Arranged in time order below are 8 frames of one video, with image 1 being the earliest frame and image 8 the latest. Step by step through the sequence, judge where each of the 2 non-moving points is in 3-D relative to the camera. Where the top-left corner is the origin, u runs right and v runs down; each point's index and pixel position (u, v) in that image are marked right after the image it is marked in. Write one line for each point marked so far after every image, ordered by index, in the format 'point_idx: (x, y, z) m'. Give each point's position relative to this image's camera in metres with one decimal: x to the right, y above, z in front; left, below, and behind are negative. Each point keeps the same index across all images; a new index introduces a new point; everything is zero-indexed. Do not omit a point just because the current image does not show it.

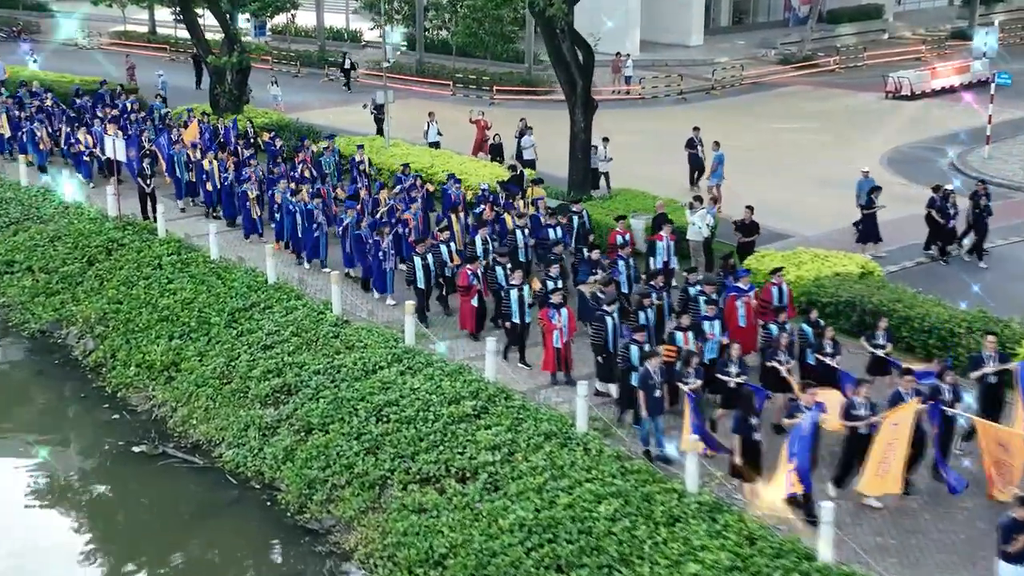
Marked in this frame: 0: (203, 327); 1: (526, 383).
0: (-5.0, -0.6, +17.0) m
1: (+0.2, -1.2, +13.8) m
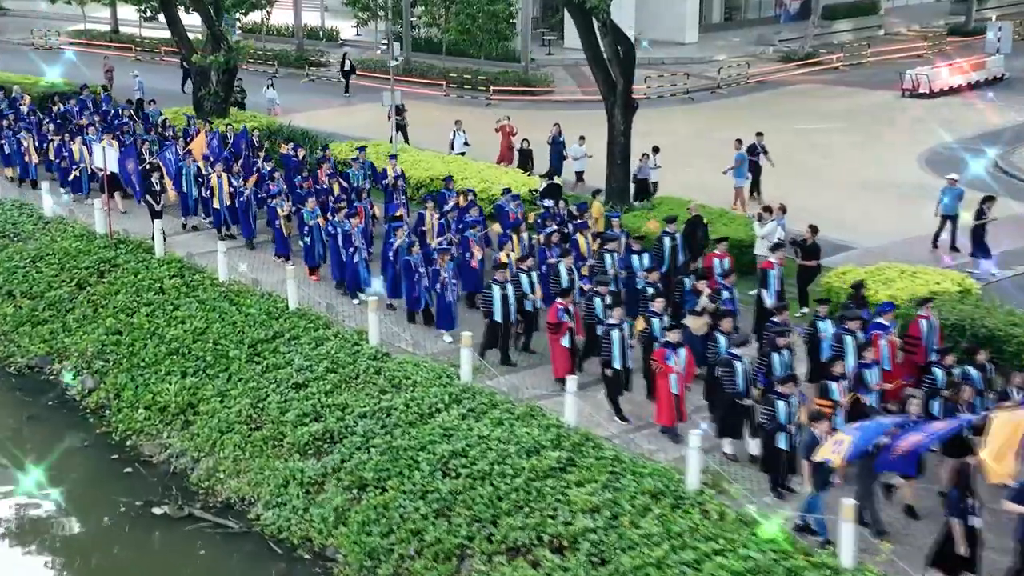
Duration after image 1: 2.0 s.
0: (-4.2, -1.0, +15.0) m
1: (+1.2, -1.6, +12.1) m
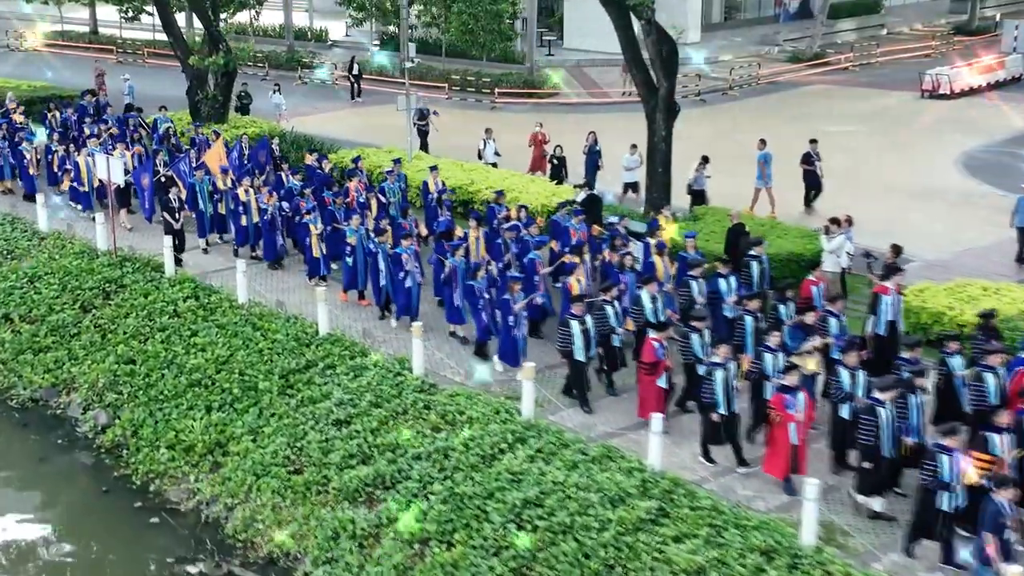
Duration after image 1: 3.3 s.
0: (-3.4, -1.4, +13.7) m
1: (+2.0, -1.9, +10.9) m
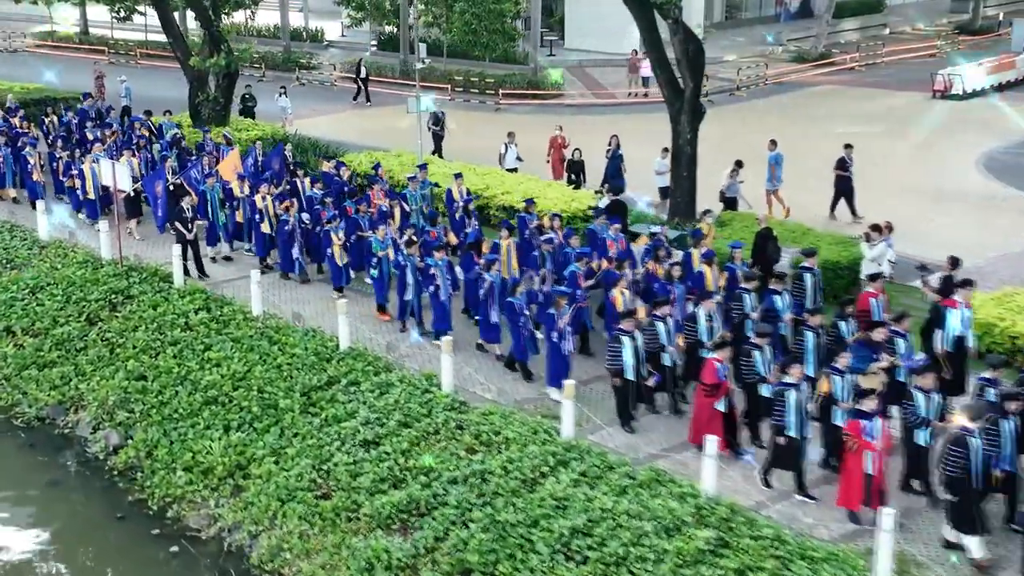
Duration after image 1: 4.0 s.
0: (-3.0, -1.6, +13.0) m
1: (+2.4, -2.0, +10.3) m
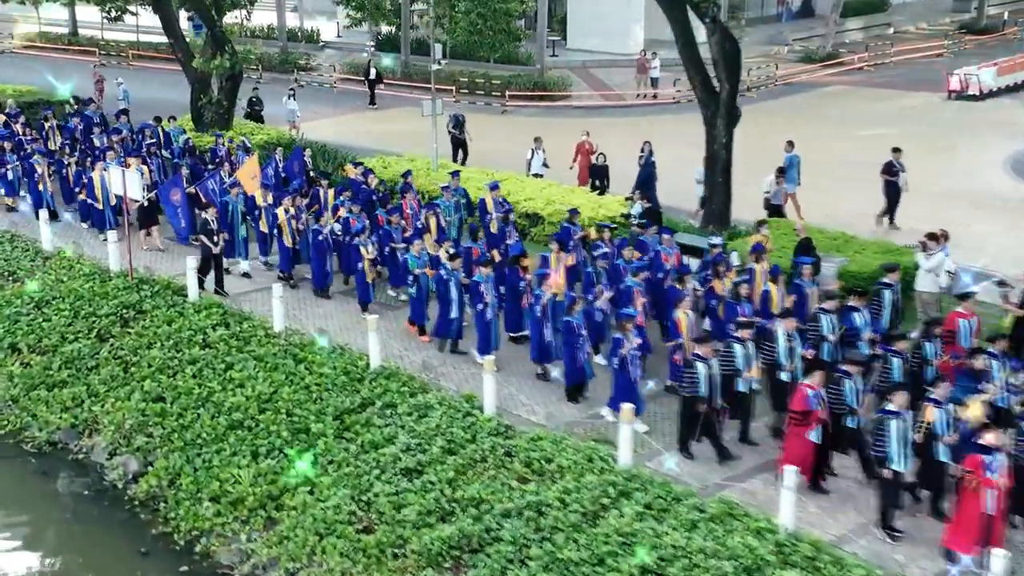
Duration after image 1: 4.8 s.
0: (-2.5, -1.8, +12.3) m
1: (+3.0, -2.2, +9.6) m
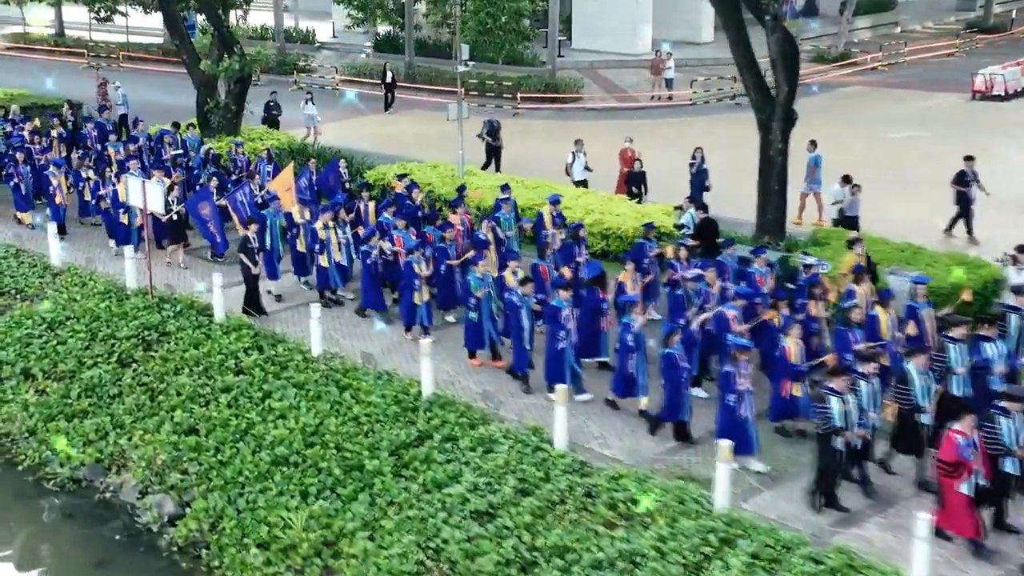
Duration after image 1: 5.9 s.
0: (-1.7, -2.0, +11.2) m
1: (+3.8, -2.4, +8.7) m
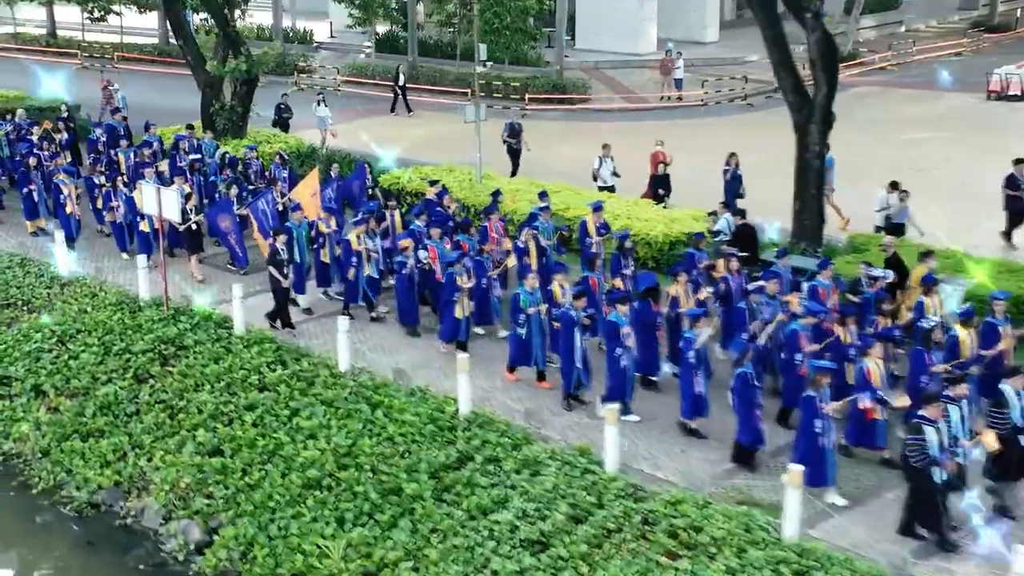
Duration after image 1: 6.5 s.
0: (-1.2, -2.2, +10.6) m
1: (+4.3, -2.6, +8.1) m
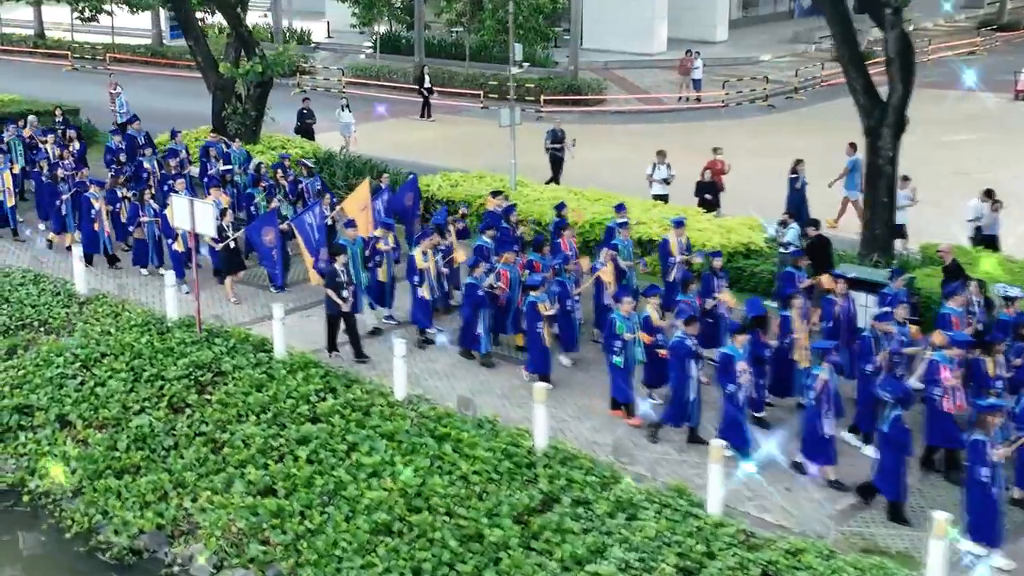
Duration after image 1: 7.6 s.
0: (-0.3, -2.4, +9.6) m
1: (+5.3, -2.8, +7.2) m
